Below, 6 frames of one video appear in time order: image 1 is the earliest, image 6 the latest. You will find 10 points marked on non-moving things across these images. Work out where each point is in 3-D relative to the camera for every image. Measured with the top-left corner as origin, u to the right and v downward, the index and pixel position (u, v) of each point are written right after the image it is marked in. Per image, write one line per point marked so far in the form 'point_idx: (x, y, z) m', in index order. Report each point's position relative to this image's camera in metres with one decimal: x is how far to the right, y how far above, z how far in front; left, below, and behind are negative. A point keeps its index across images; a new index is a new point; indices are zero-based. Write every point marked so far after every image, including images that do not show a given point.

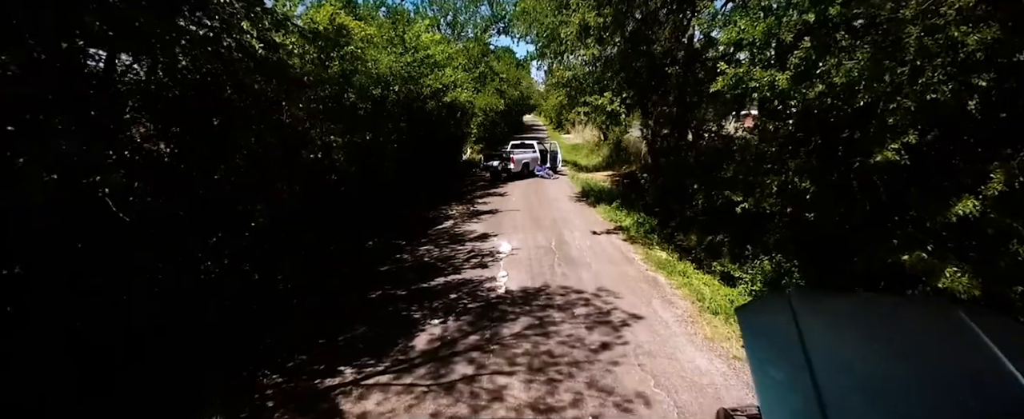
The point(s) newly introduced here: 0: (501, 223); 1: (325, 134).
0: (-0.3, -0.4, +11.9) m
1: (-3.6, +1.5, +9.4) m
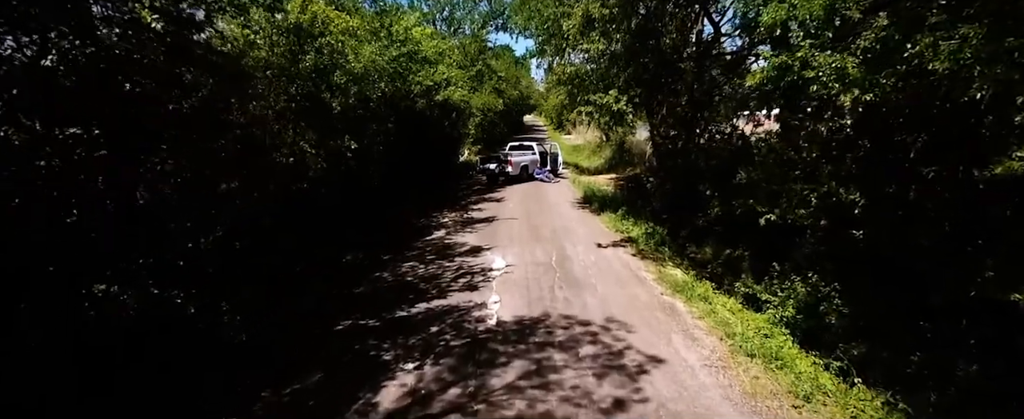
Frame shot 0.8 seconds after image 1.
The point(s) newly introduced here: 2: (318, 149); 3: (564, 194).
0: (-0.4, -0.6, +10.8) m
1: (-3.7, +1.3, +8.3) m
2: (-3.6, +1.1, +9.1) m
3: (+1.9, +0.5, +17.7) m
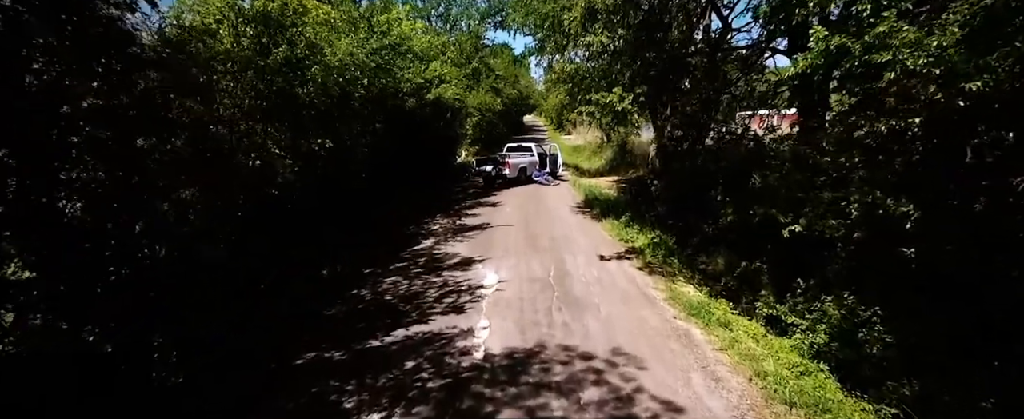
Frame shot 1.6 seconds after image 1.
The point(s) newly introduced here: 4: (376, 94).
0: (-0.5, -0.7, +10.0) m
1: (-3.8, +1.1, +7.5) m
2: (-3.7, +1.0, +8.3) m
3: (+1.8, +0.4, +16.8) m
4: (-3.3, +2.8, +11.5) m
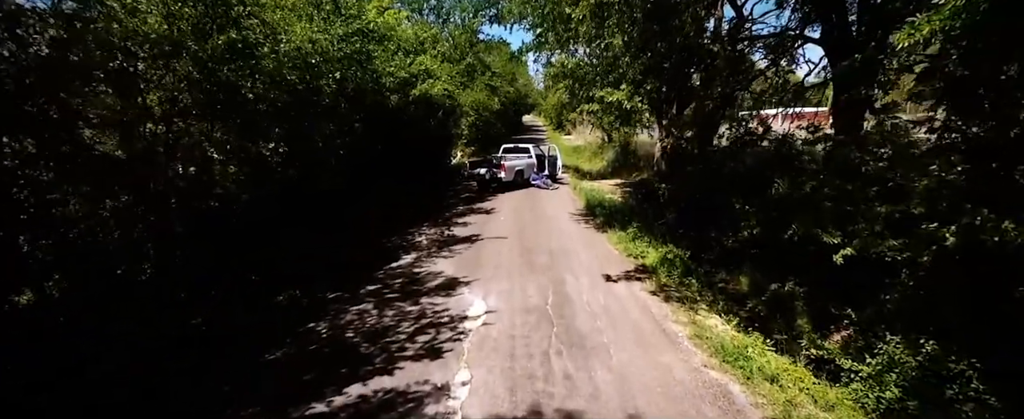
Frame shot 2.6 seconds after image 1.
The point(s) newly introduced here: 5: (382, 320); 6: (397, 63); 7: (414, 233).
0: (-0.6, -0.9, +8.7) m
1: (-3.9, +0.9, +6.2) m
2: (-3.9, +0.8, +7.0) m
3: (+1.7, +0.2, +15.5) m
4: (-3.4, +2.6, +10.3) m
5: (-1.6, -1.4, +6.1) m
6: (-2.8, +3.7, +12.2) m
7: (-2.3, -0.6, +11.6) m
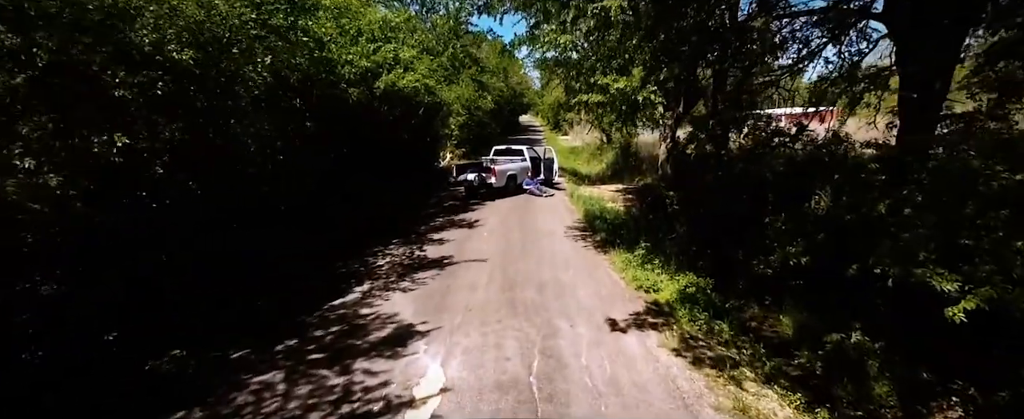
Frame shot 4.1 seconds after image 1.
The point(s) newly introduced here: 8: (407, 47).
0: (-0.9, -1.2, +6.8) m
1: (-4.2, +0.6, +4.3) m
2: (-4.2, +0.5, +5.1) m
3: (+1.3, -0.1, +13.6) m
4: (-3.7, +2.3, +8.3) m
5: (-1.9, -1.7, +4.1) m
6: (-3.2, +3.4, +10.3) m
7: (-2.7, -0.9, +9.6) m
8: (-2.8, +4.7, +13.9) m
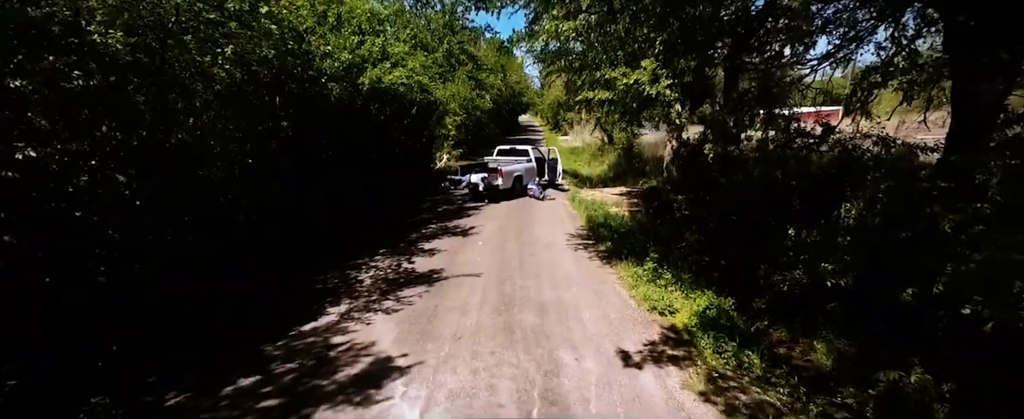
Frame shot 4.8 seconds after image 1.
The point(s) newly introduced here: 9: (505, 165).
0: (-1.0, -1.4, +5.9) m
1: (-4.3, +0.5, +3.4) m
2: (-4.2, +0.4, +4.2) m
3: (+1.3, -0.3, +12.8) m
4: (-3.8, +2.1, +7.5) m
5: (-2.0, -1.8, +3.3) m
6: (-3.2, +3.3, +9.4) m
7: (-2.7, -1.0, +8.8) m
8: (-2.9, +4.6, +13.0) m
9: (-0.6, +1.5, +16.2) m
